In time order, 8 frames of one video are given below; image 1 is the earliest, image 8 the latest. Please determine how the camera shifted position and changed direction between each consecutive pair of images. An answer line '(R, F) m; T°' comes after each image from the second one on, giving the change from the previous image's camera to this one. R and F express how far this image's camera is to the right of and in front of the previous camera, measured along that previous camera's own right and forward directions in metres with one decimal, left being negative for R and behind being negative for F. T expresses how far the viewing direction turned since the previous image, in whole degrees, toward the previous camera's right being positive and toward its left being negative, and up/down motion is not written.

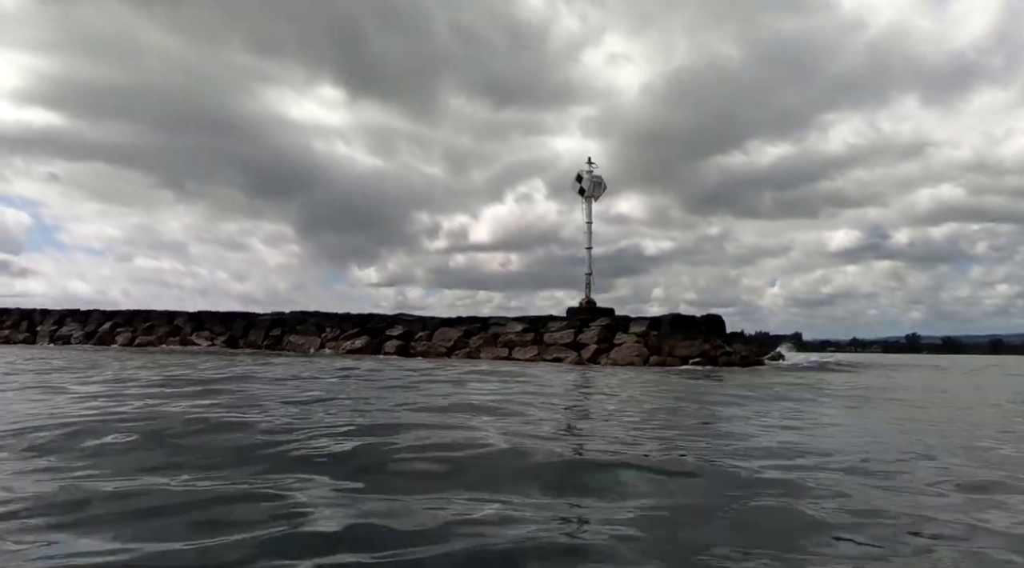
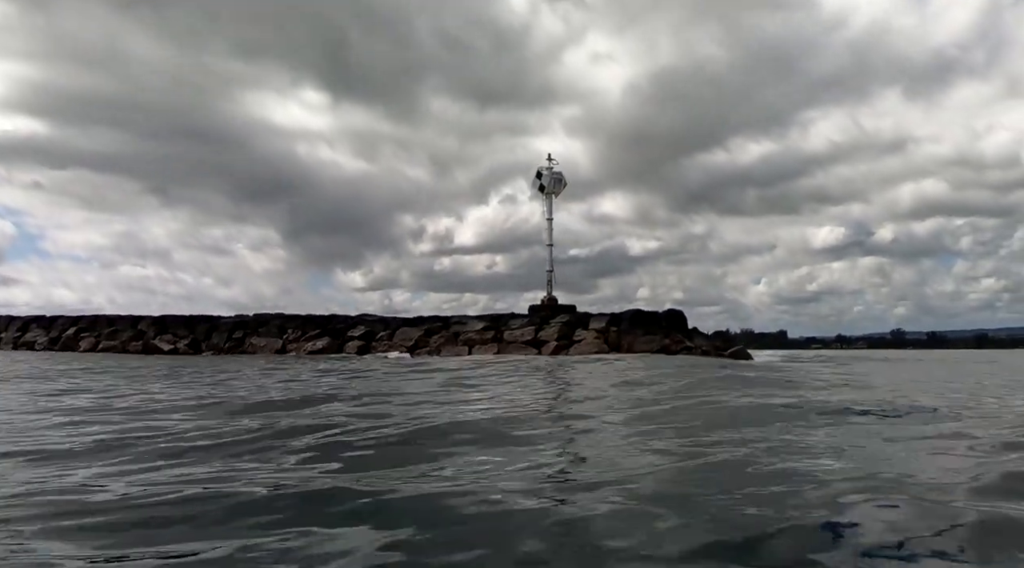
(+0.7, +0.1) m; 0°
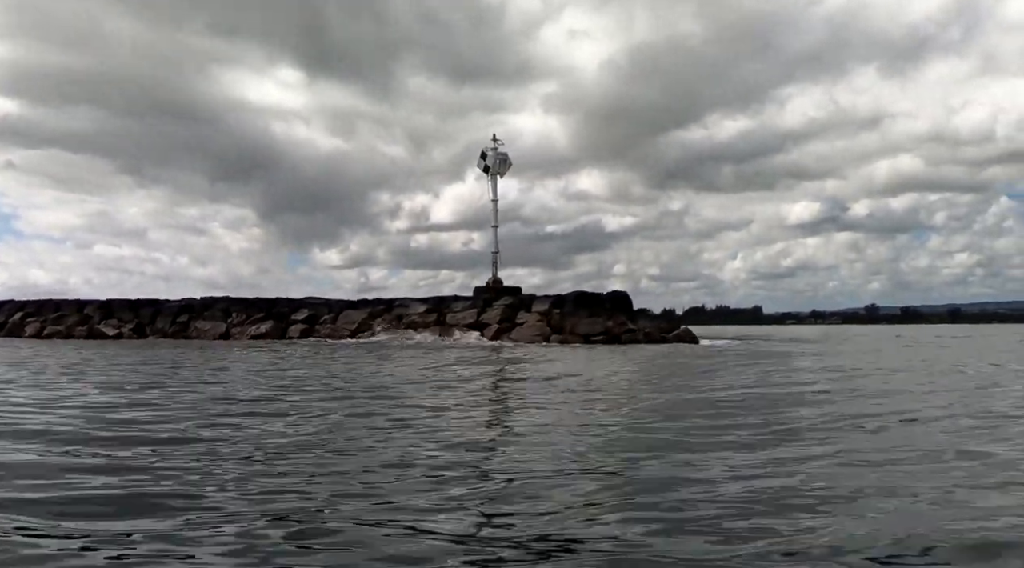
(+0.9, +0.1) m; +1°
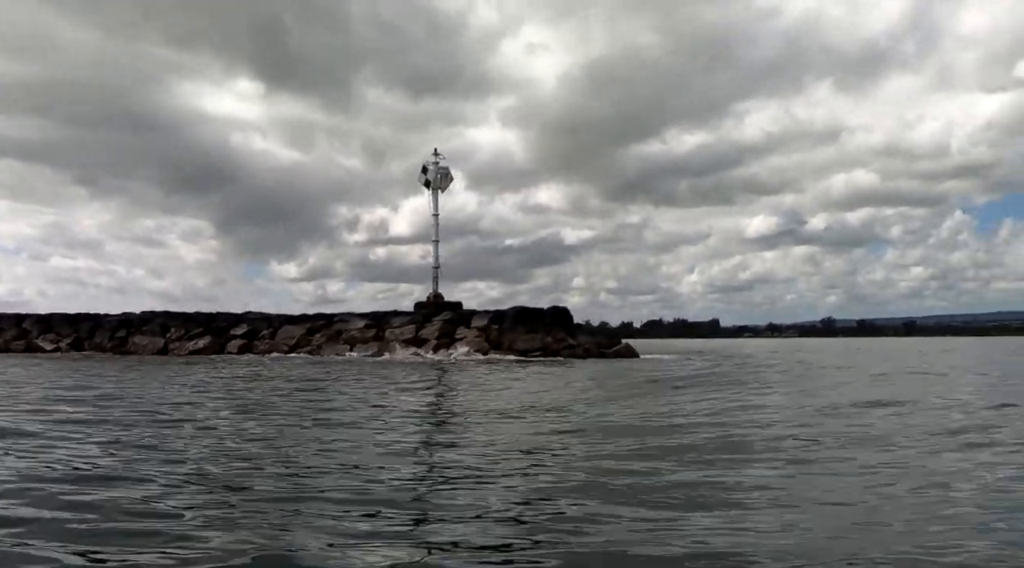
(+0.6, -0.1) m; +2°
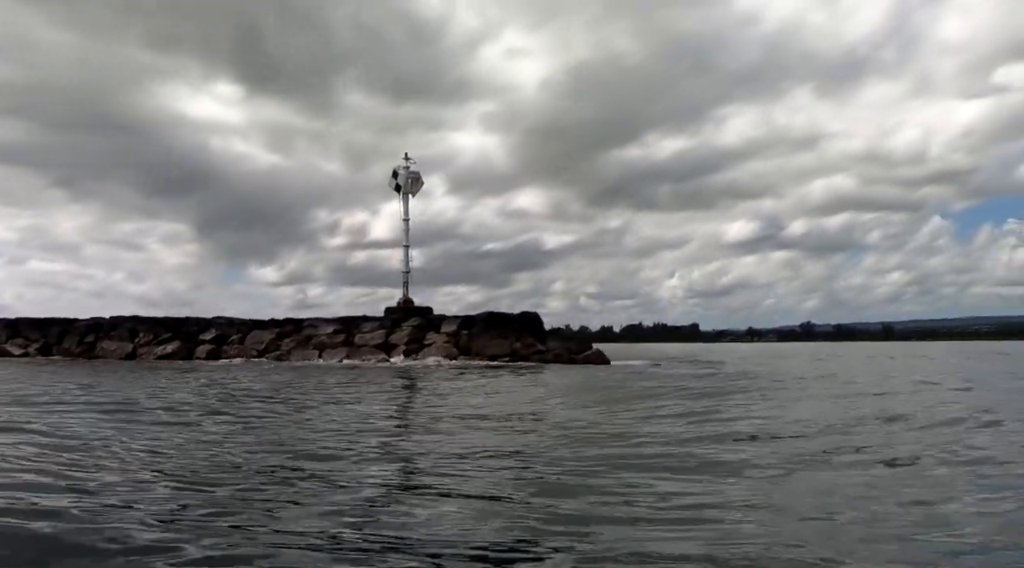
(+0.3, -0.1) m; +1°
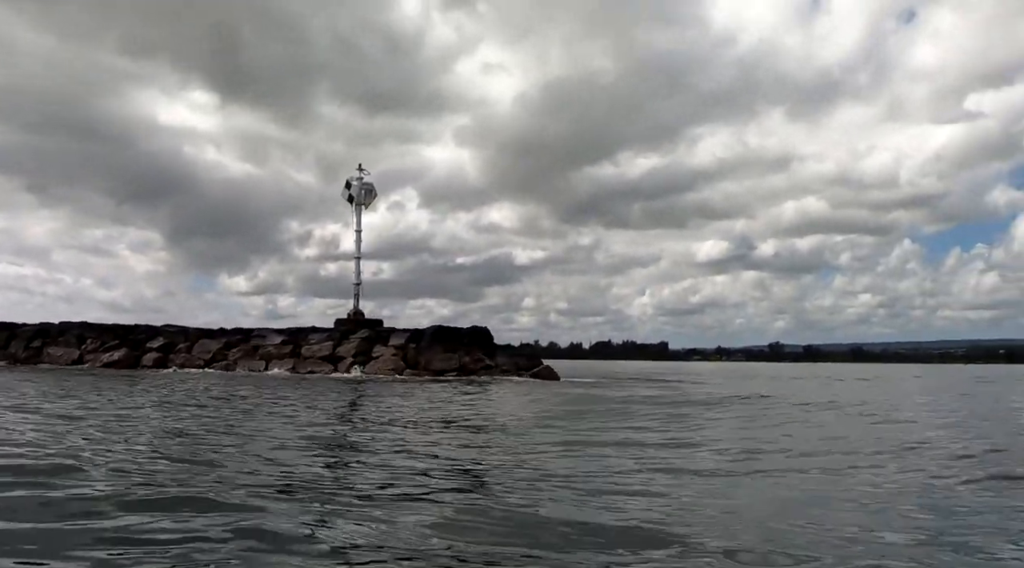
(+0.6, -0.1) m; +1°
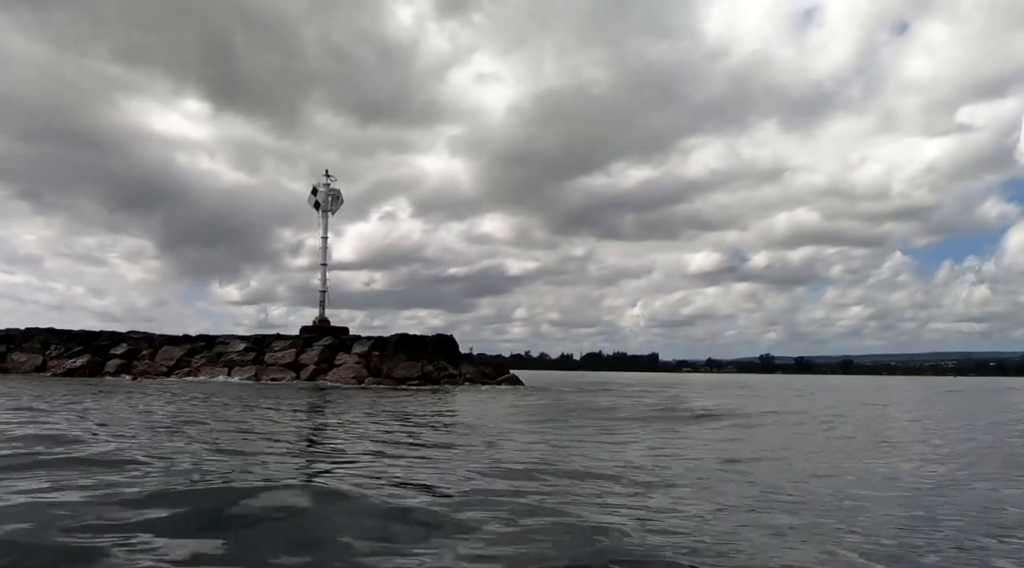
(+0.7, +0.1) m; -1°
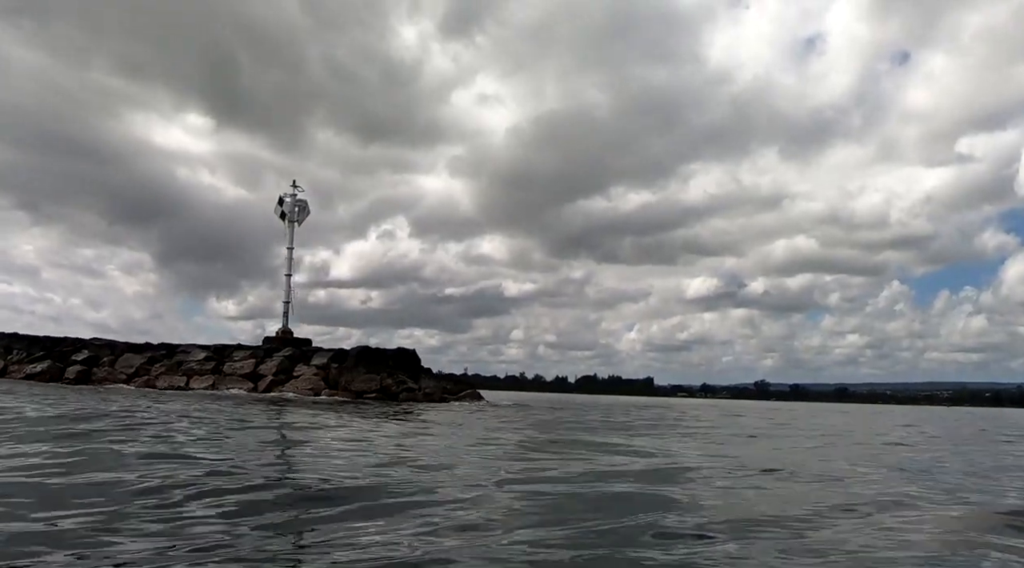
(+0.9, +0.2) m; -1°
